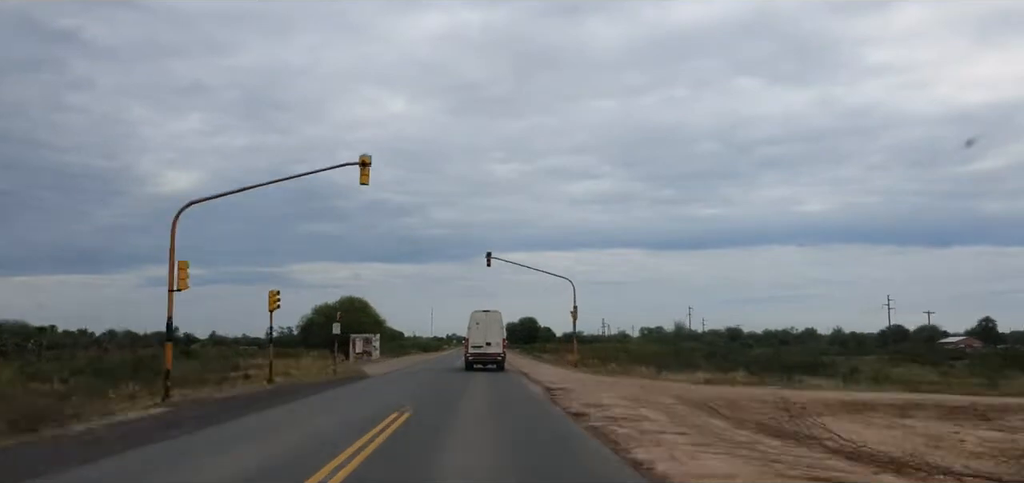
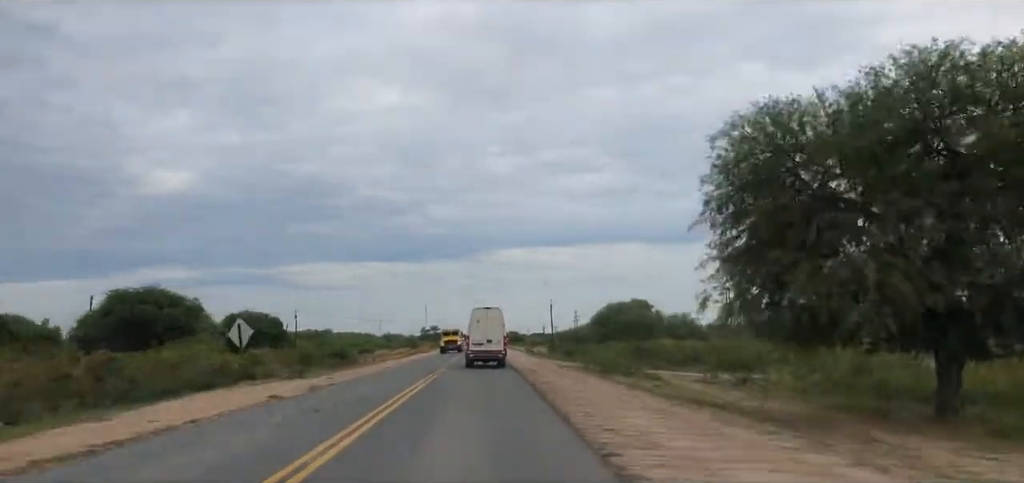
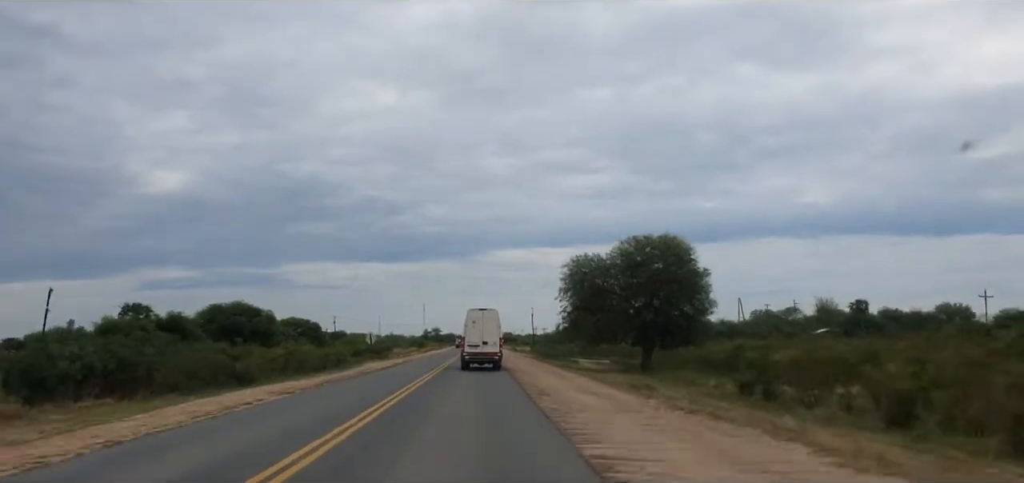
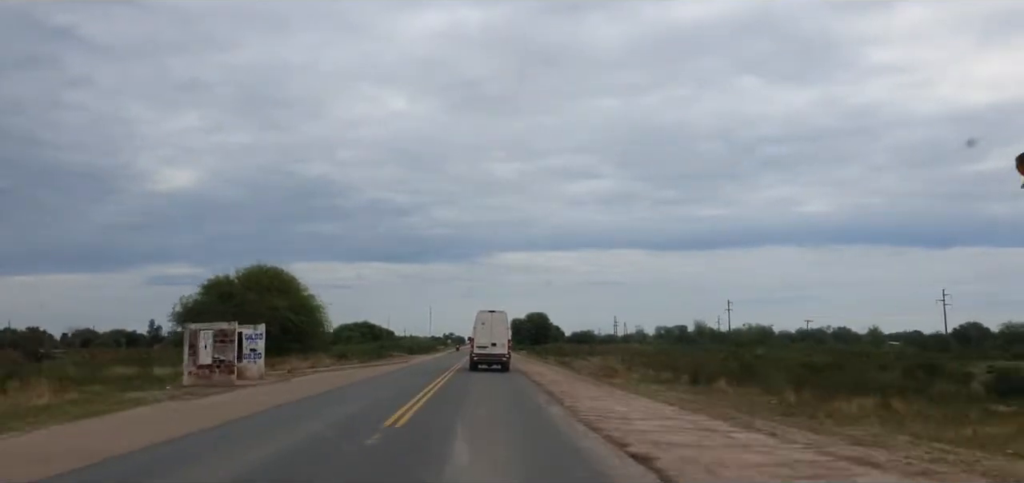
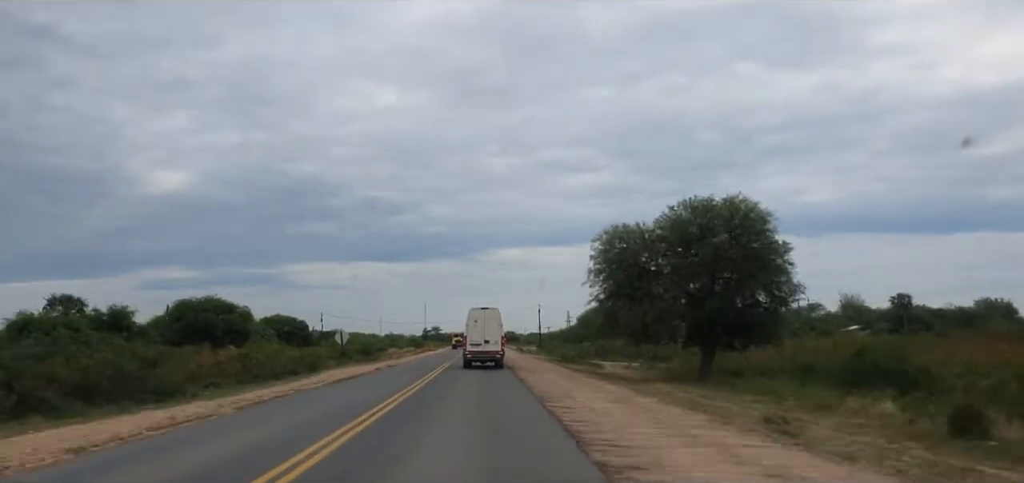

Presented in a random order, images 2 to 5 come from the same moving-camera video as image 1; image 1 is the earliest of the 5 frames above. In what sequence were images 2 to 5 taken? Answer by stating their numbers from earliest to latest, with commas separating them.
4, 3, 5, 2
